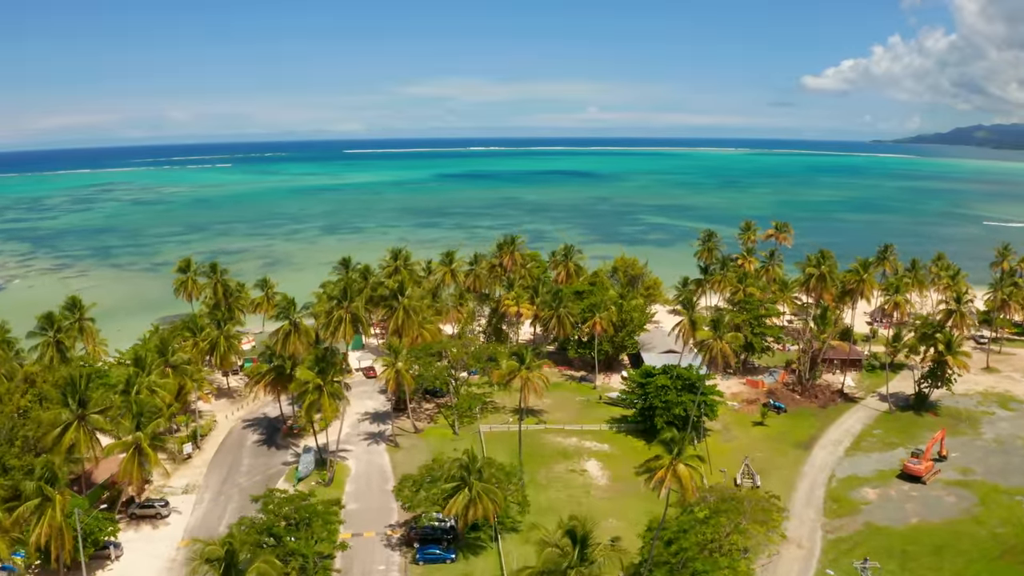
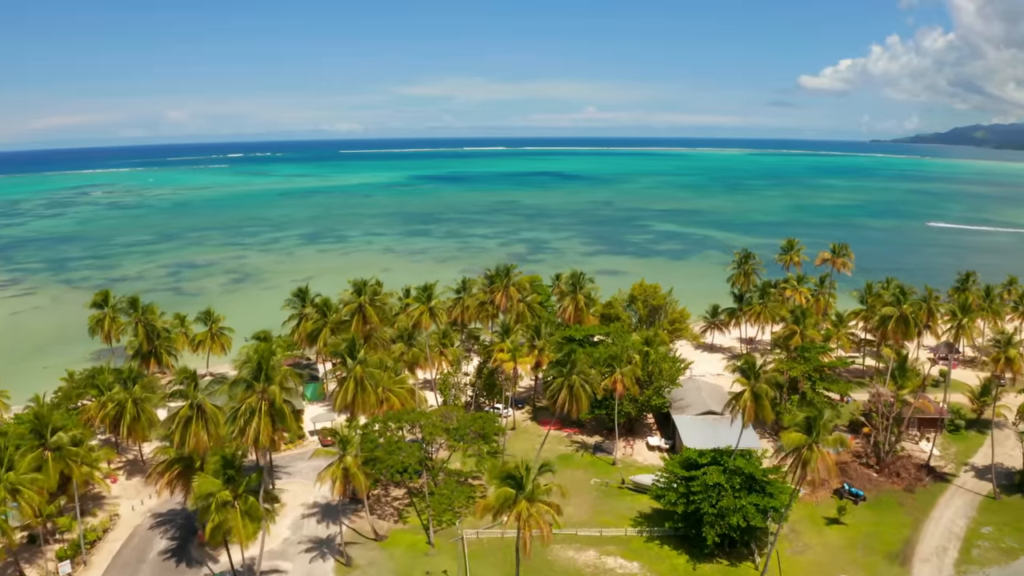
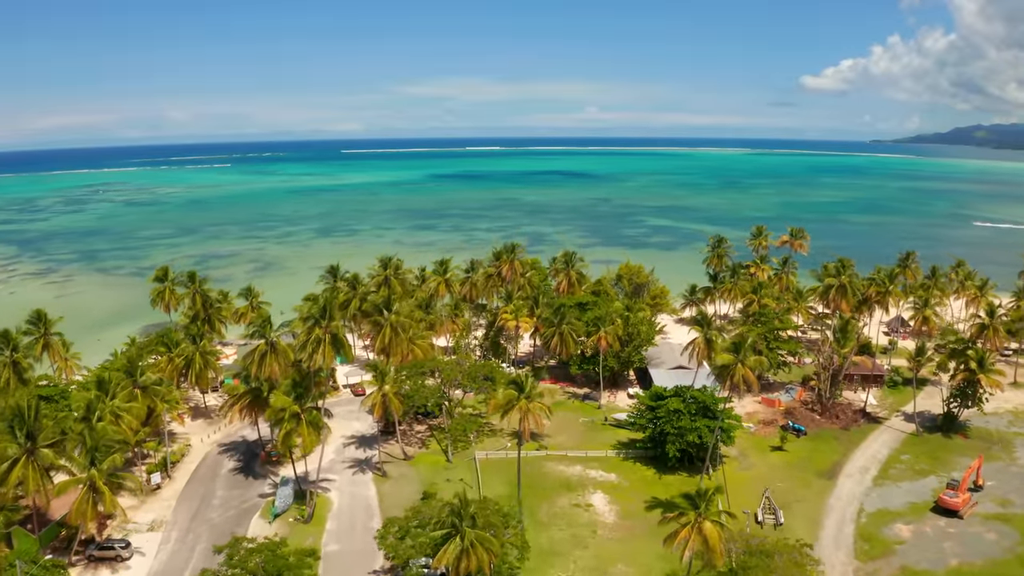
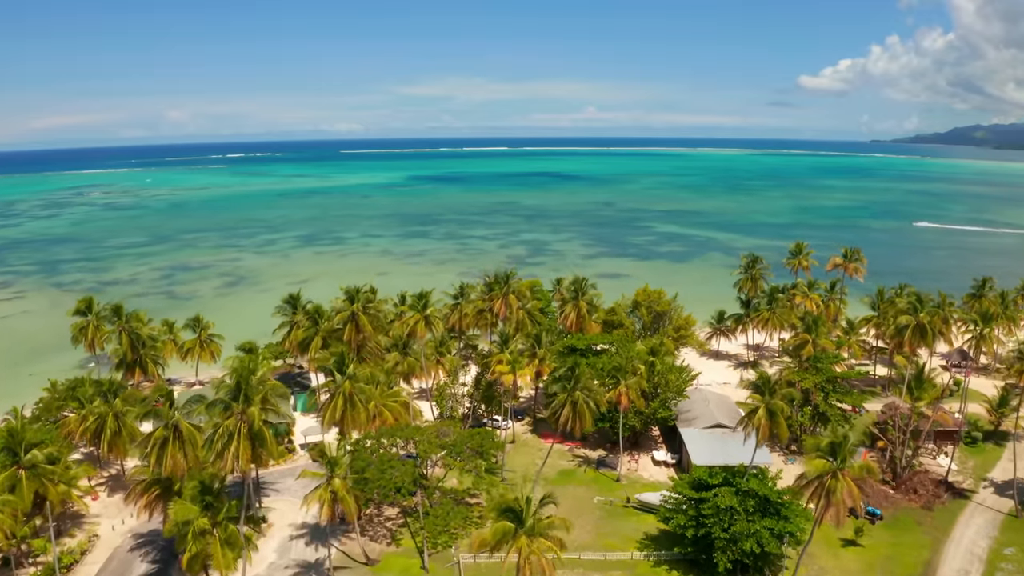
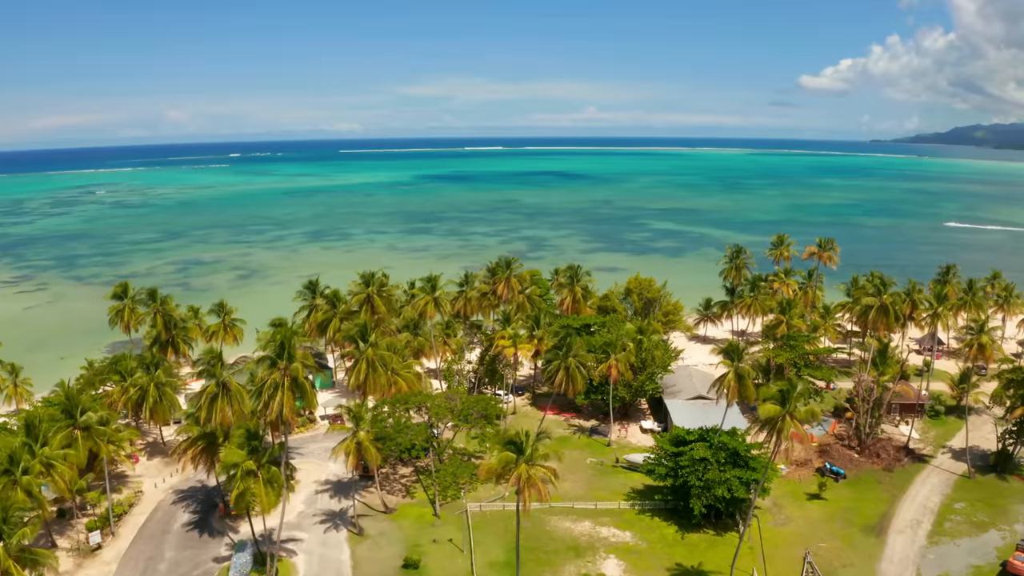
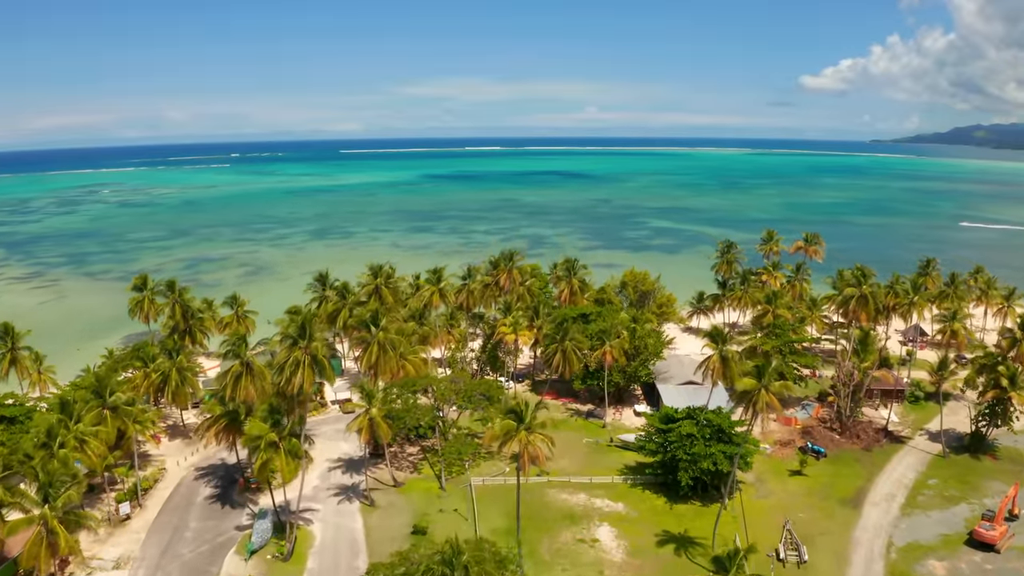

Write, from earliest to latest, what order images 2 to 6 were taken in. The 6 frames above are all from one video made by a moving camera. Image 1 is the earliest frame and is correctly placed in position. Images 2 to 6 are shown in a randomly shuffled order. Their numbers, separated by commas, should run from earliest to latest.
3, 6, 5, 2, 4
